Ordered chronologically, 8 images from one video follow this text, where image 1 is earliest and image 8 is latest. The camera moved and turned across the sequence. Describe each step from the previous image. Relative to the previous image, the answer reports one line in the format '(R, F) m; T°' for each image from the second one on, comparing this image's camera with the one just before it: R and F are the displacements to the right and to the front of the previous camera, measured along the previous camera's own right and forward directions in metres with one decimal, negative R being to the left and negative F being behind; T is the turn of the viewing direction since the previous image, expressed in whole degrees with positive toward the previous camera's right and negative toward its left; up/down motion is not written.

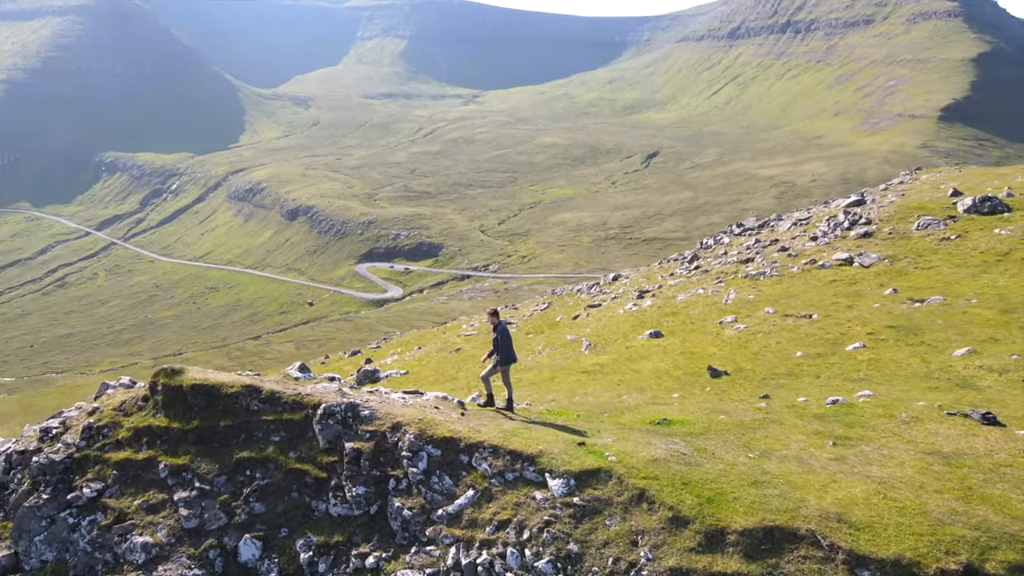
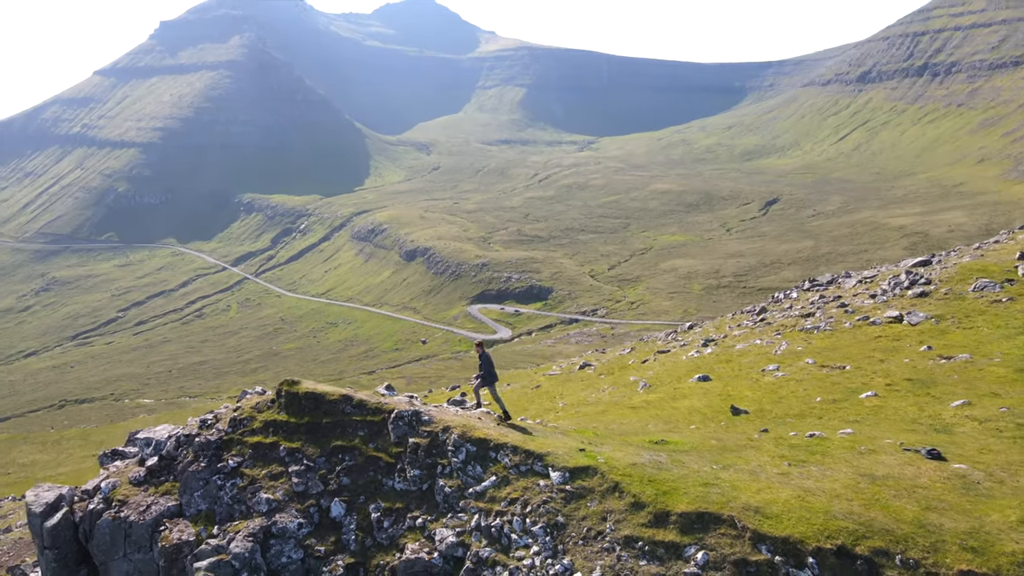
(+3.0, -6.6) m; -8°
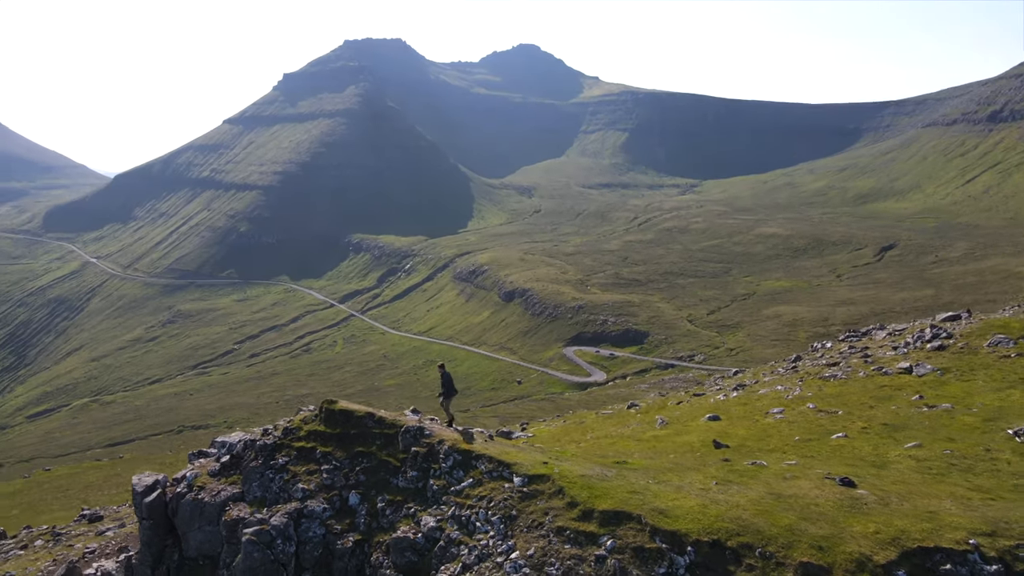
(+5.1, -6.8) m; -8°
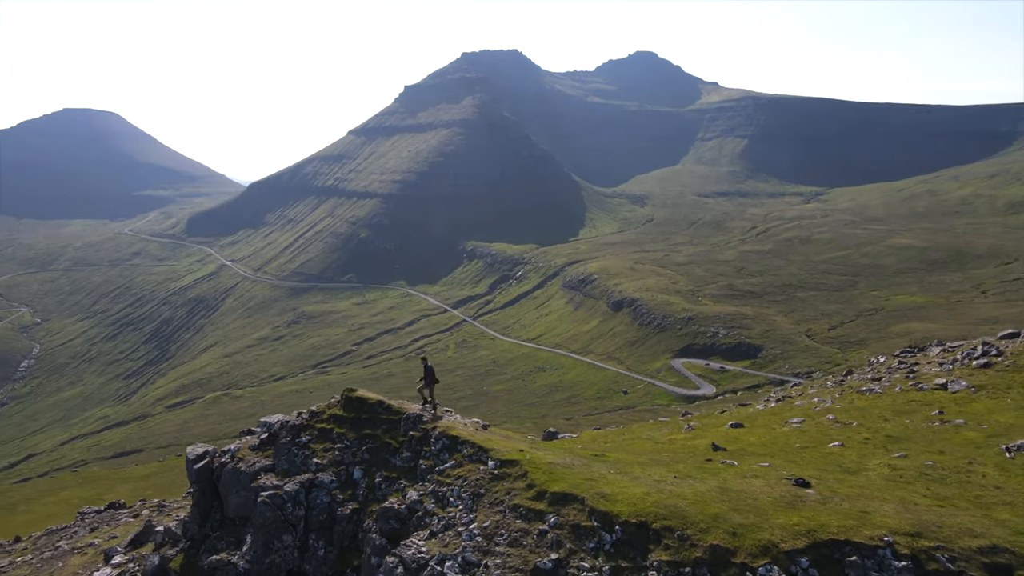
(+6.1, -3.5) m; -8°
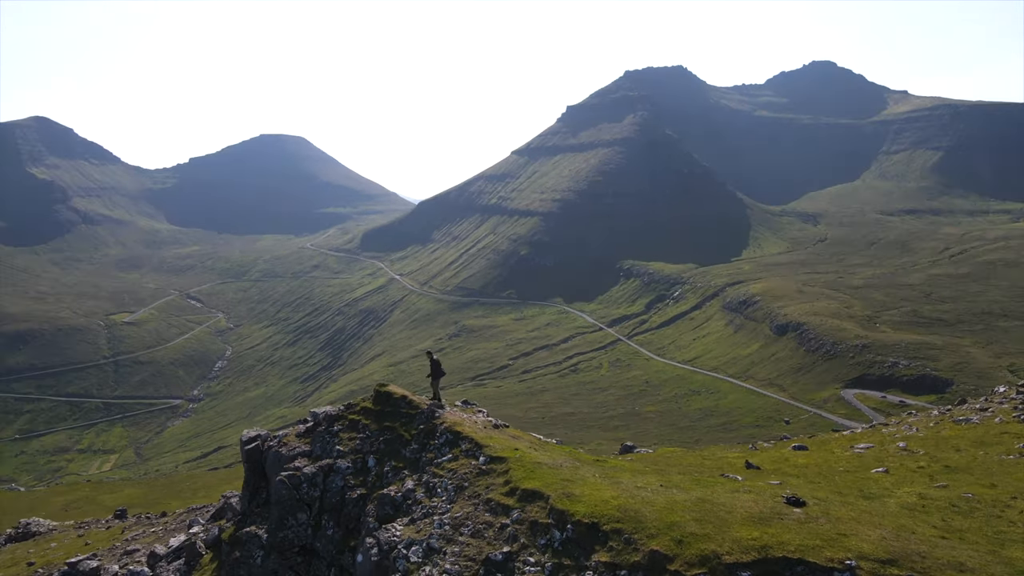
(+7.7, -0.1) m; -12°
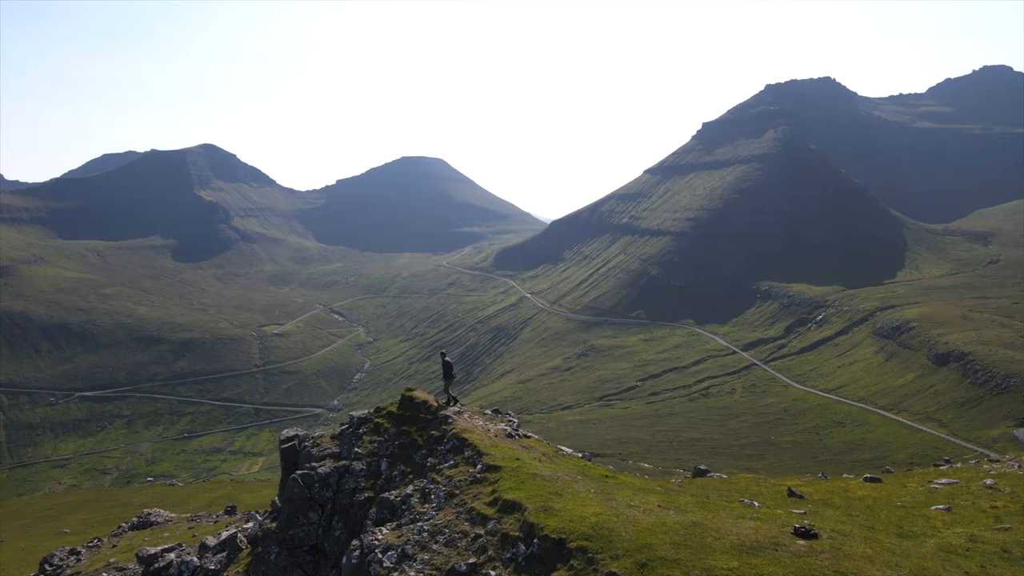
(+6.0, +1.9) m; -10°
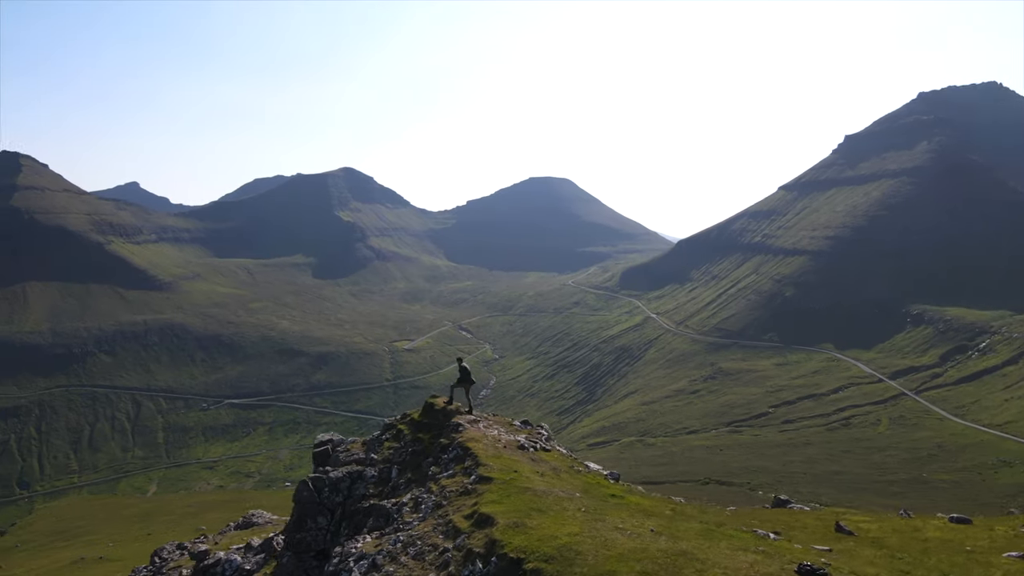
(+5.6, +2.6) m; -10°
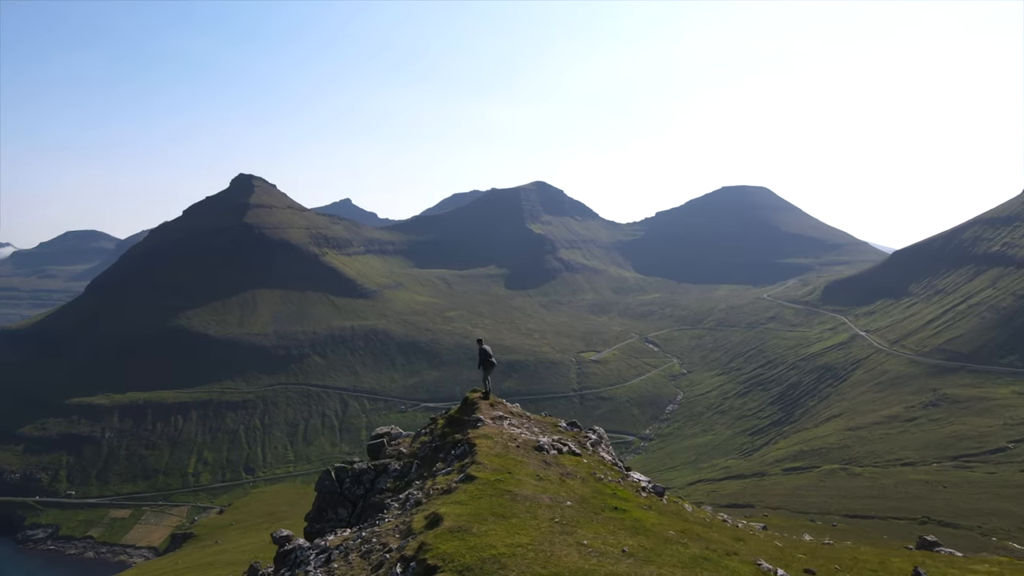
(+7.6, +4.5) m; -15°
